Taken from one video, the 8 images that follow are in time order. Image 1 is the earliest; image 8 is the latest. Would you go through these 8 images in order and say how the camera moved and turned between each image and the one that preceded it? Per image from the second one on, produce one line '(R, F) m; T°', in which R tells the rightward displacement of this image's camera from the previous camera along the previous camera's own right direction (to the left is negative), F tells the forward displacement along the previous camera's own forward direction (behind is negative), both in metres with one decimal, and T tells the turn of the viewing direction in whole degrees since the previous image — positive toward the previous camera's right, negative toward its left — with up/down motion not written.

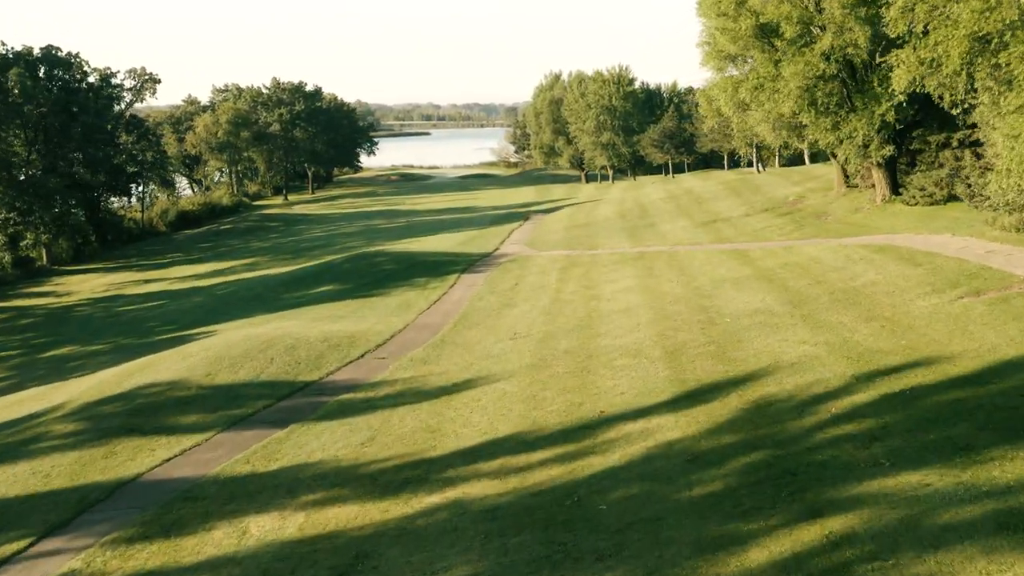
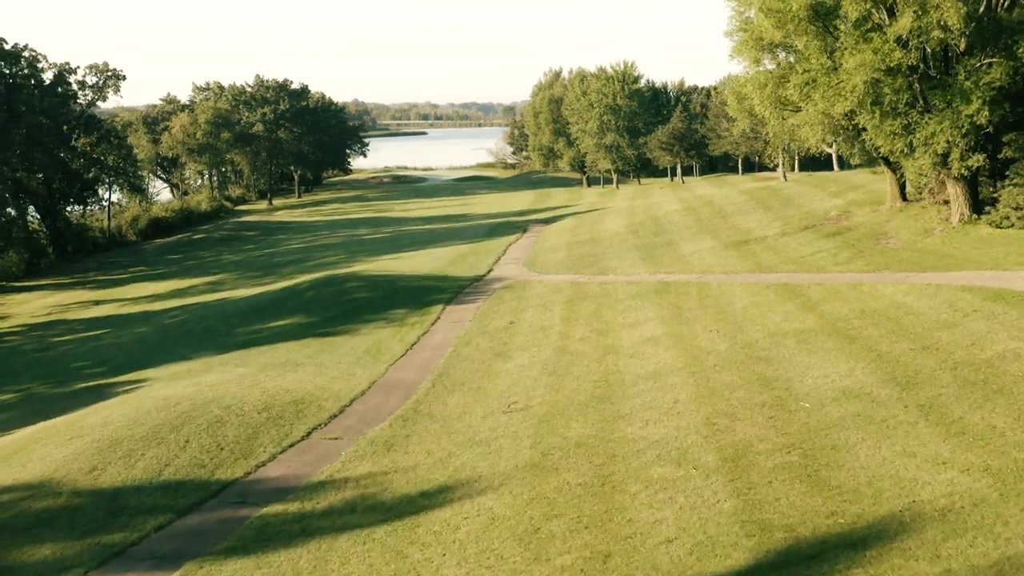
(+0.1, +5.1) m; 0°
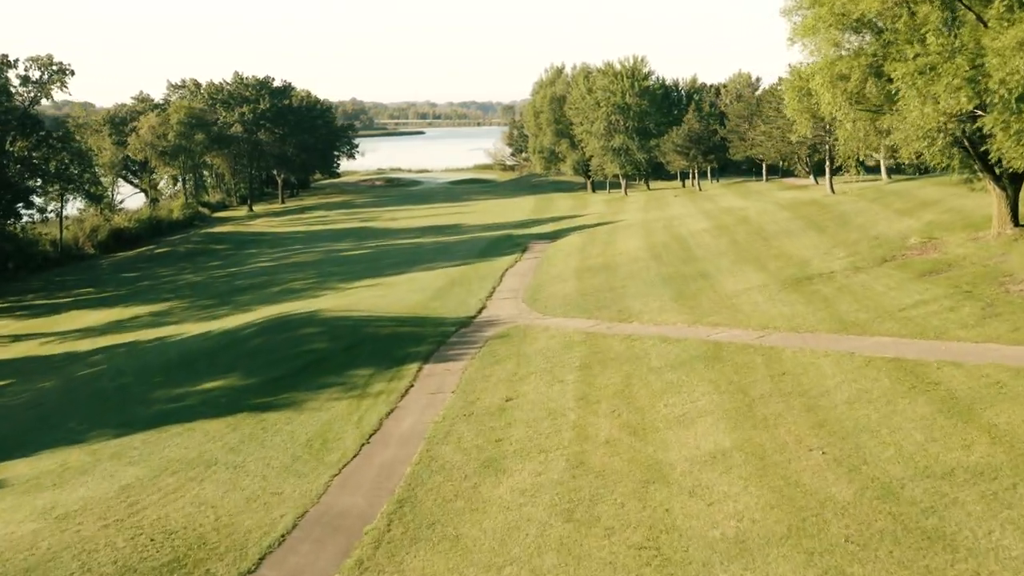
(+0.1, +6.4) m; 0°
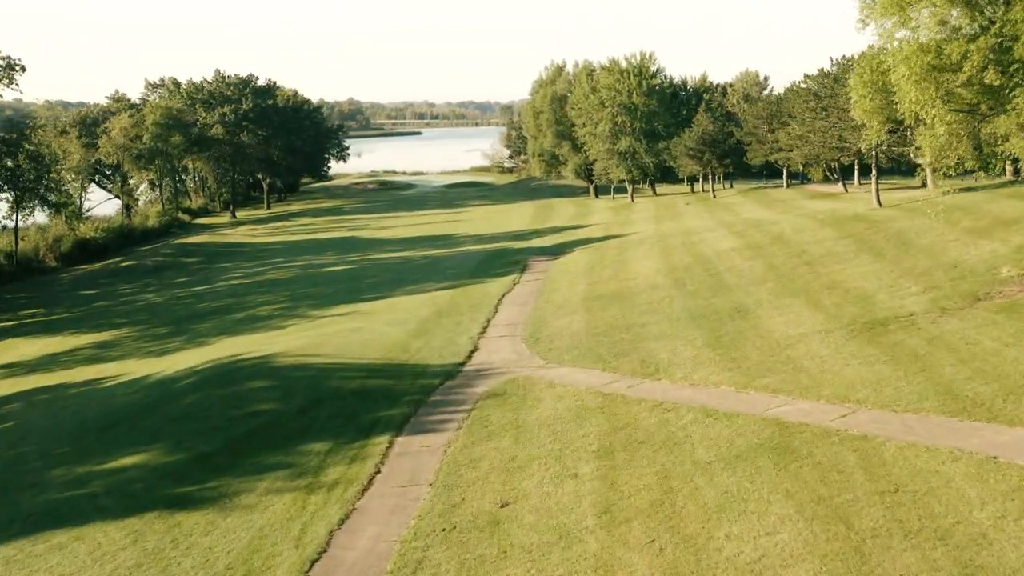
(0.0, +4.8) m; 0°
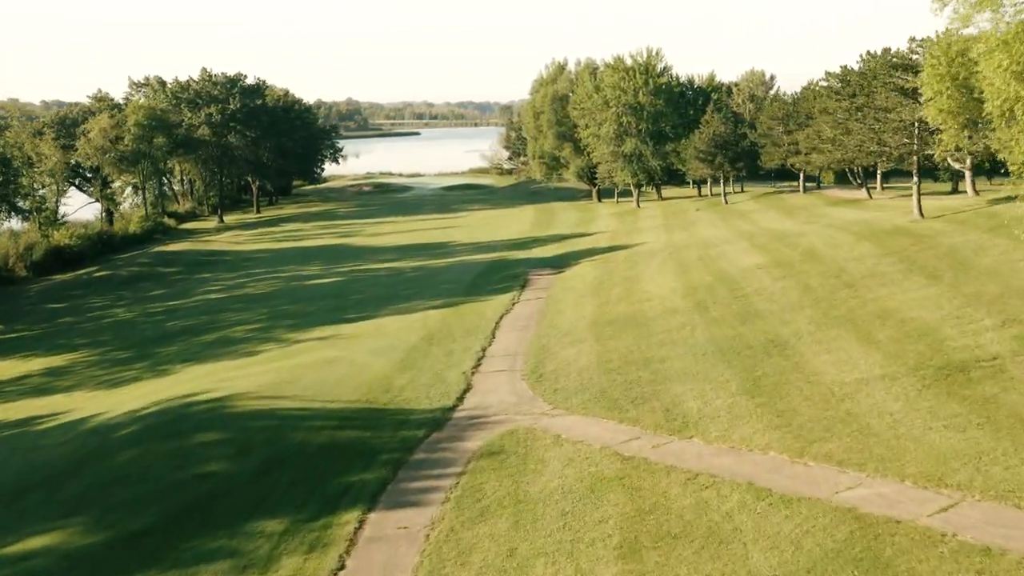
(0.0, +3.3) m; 0°
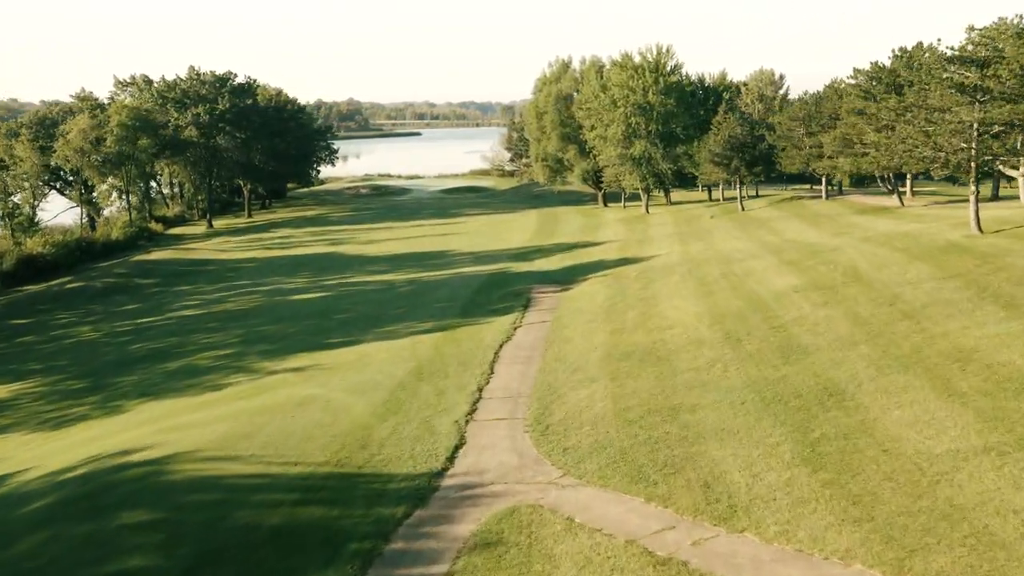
(0.0, +3.3) m; 0°
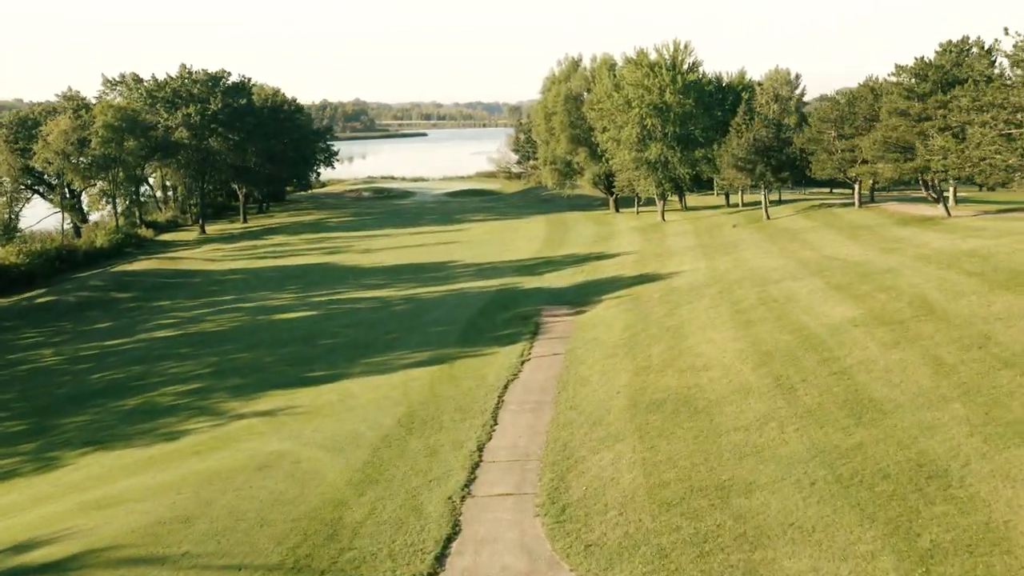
(0.0, +3.6) m; 0°
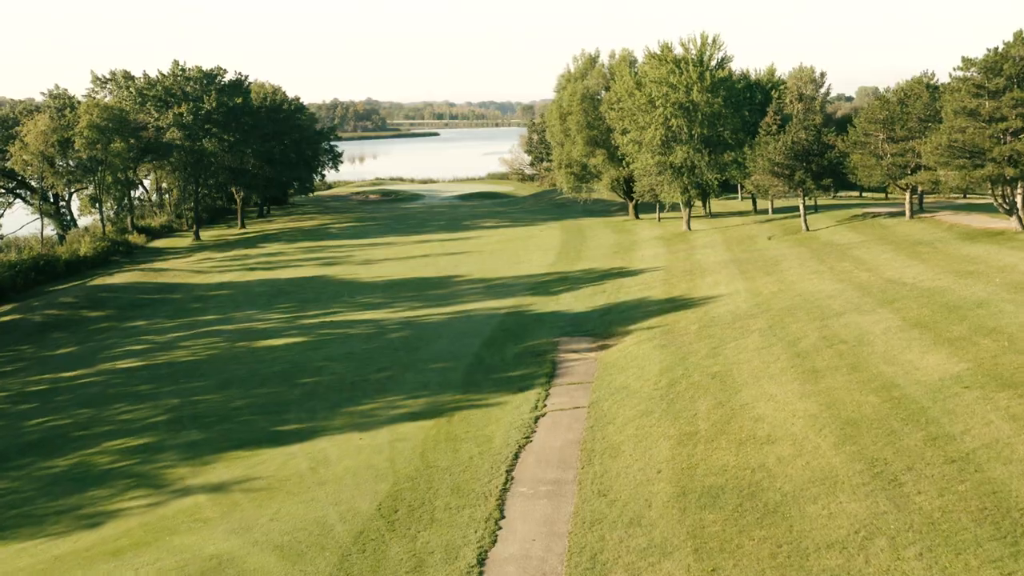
(0.0, +4.3) m; -1°
